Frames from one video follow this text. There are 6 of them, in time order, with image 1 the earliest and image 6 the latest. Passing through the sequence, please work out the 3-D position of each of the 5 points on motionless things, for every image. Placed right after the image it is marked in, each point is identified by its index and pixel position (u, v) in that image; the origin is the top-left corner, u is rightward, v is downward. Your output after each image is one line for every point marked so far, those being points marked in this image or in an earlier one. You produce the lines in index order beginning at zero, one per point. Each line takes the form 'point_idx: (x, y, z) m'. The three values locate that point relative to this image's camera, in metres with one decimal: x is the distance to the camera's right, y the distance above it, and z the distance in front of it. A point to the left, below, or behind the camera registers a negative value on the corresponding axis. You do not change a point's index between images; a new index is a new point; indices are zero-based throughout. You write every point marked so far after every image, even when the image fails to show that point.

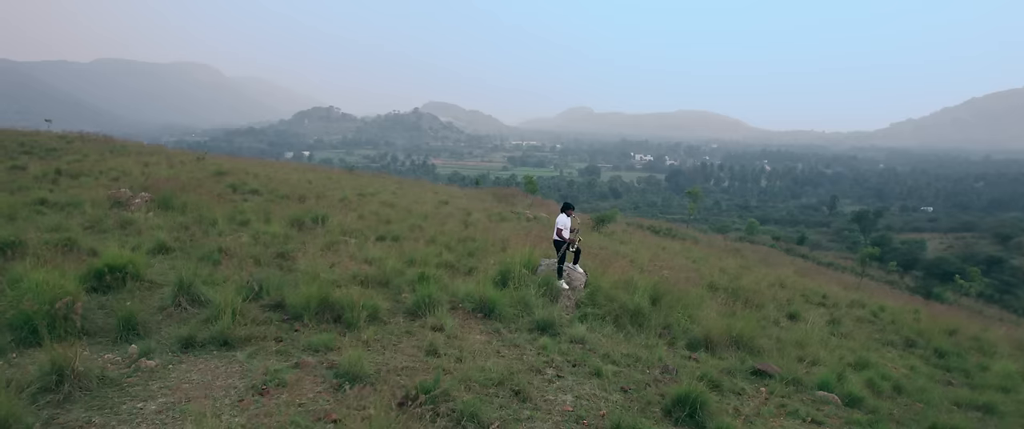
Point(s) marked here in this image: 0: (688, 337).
0: (+1.6, -1.1, +6.3) m
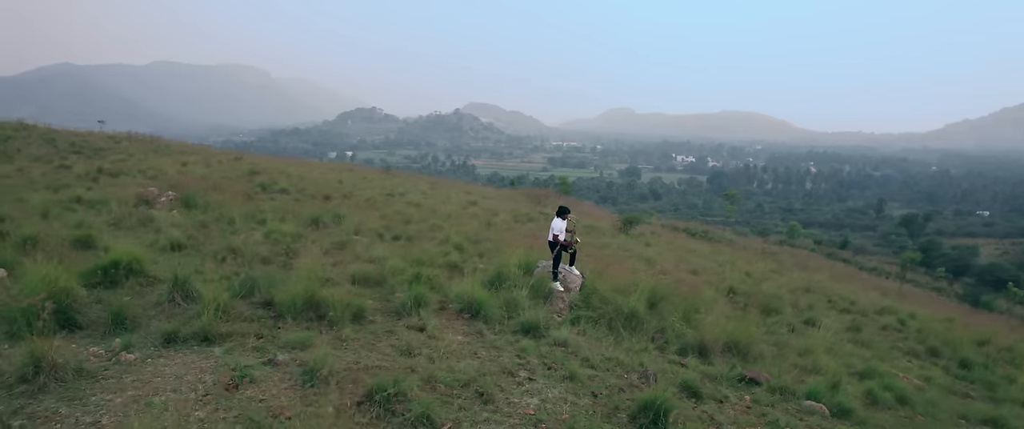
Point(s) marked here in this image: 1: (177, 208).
0: (+1.5, -1.1, +6.1) m
1: (-5.5, +0.1, +11.1) m
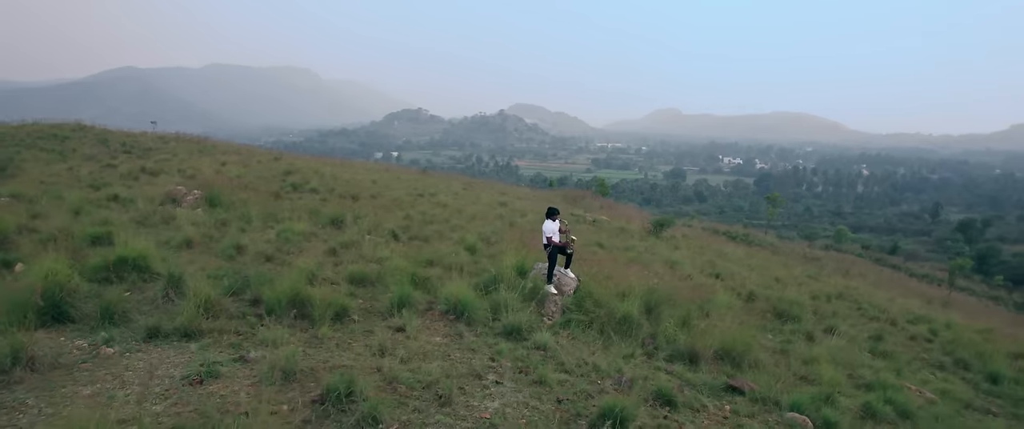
0: (+1.4, -1.2, +6.0) m
1: (-5.2, +0.1, +11.5) m
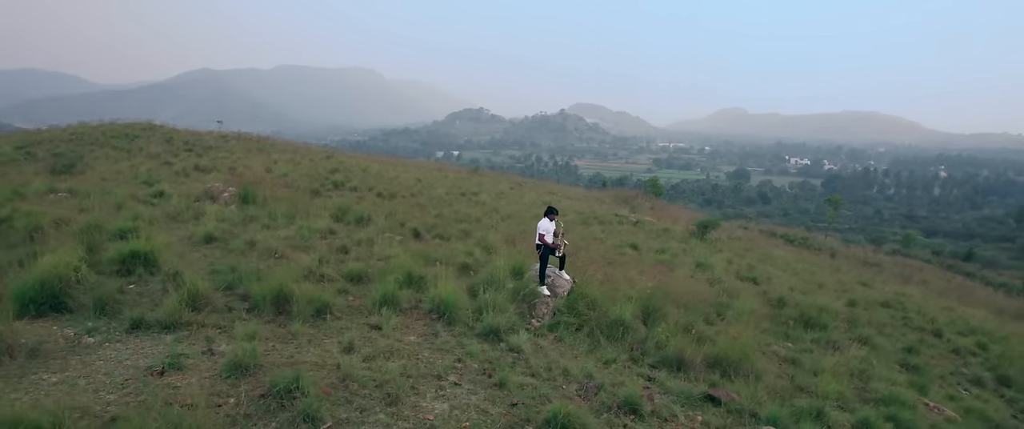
0: (+1.3, -1.2, +5.8) m
1: (-4.8, +0.2, +11.8) m
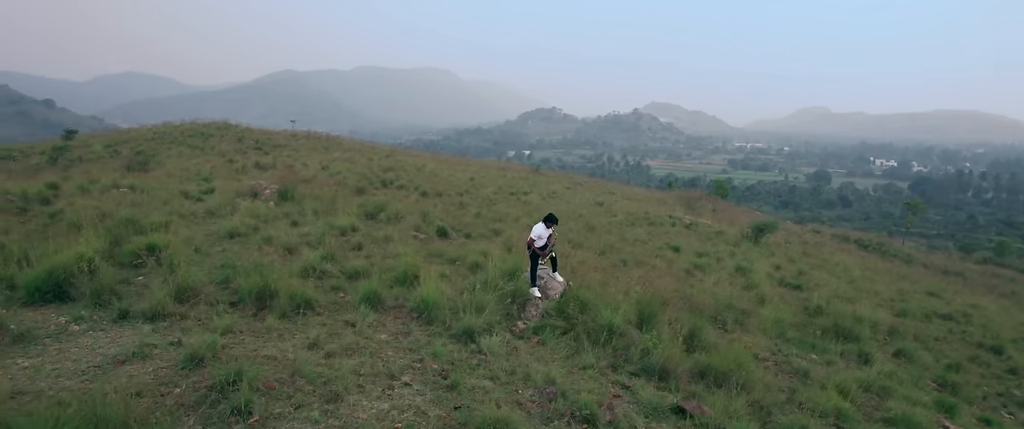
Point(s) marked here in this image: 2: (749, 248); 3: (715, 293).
0: (+1.1, -1.2, +5.6) m
1: (-4.3, +0.3, +12.3) m
2: (+5.6, -0.8, +16.3) m
3: (+2.8, -1.1, +9.4) m
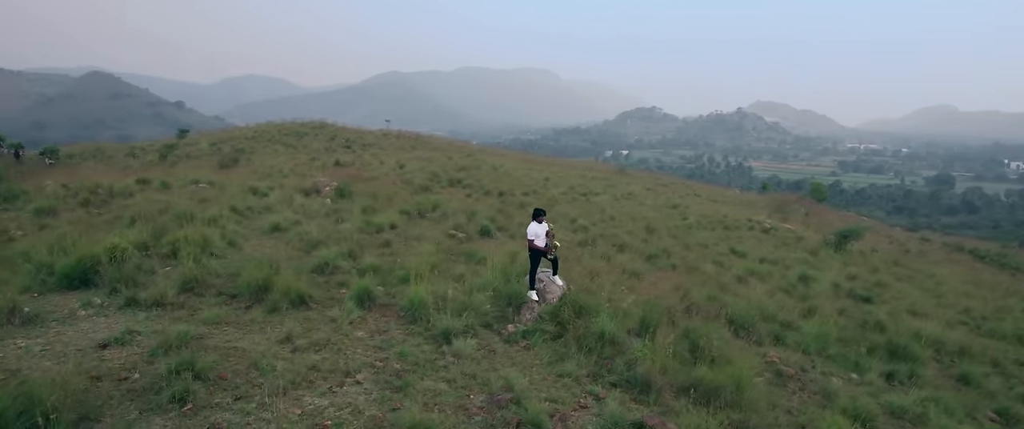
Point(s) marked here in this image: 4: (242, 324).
0: (+0.9, -1.2, +5.3) m
1: (-3.4, +0.3, +12.7) m
2: (+7.0, -0.9, +15.2) m
3: (+3.2, -1.1, +8.9) m
4: (-2.1, -0.8, +5.3) m
